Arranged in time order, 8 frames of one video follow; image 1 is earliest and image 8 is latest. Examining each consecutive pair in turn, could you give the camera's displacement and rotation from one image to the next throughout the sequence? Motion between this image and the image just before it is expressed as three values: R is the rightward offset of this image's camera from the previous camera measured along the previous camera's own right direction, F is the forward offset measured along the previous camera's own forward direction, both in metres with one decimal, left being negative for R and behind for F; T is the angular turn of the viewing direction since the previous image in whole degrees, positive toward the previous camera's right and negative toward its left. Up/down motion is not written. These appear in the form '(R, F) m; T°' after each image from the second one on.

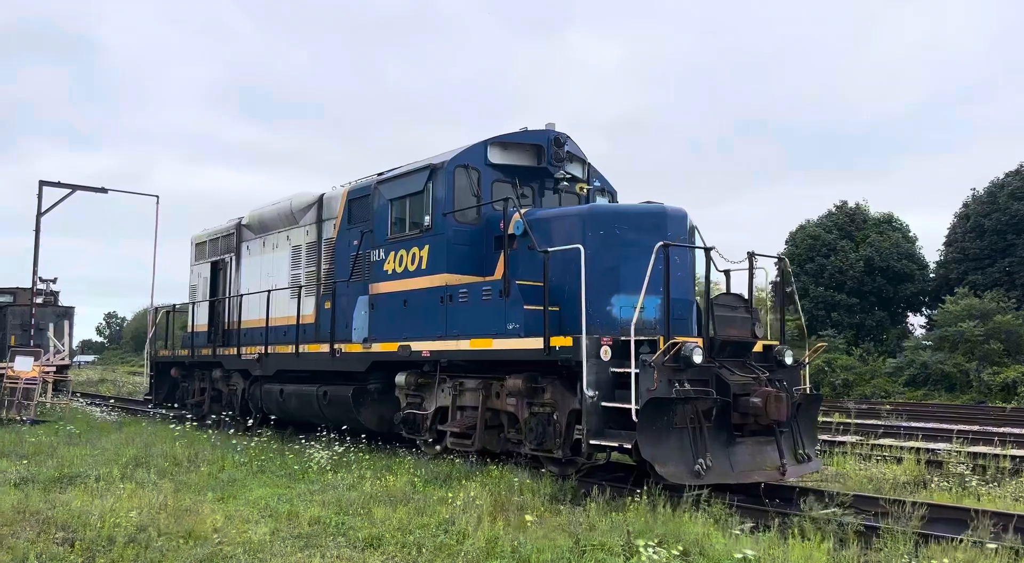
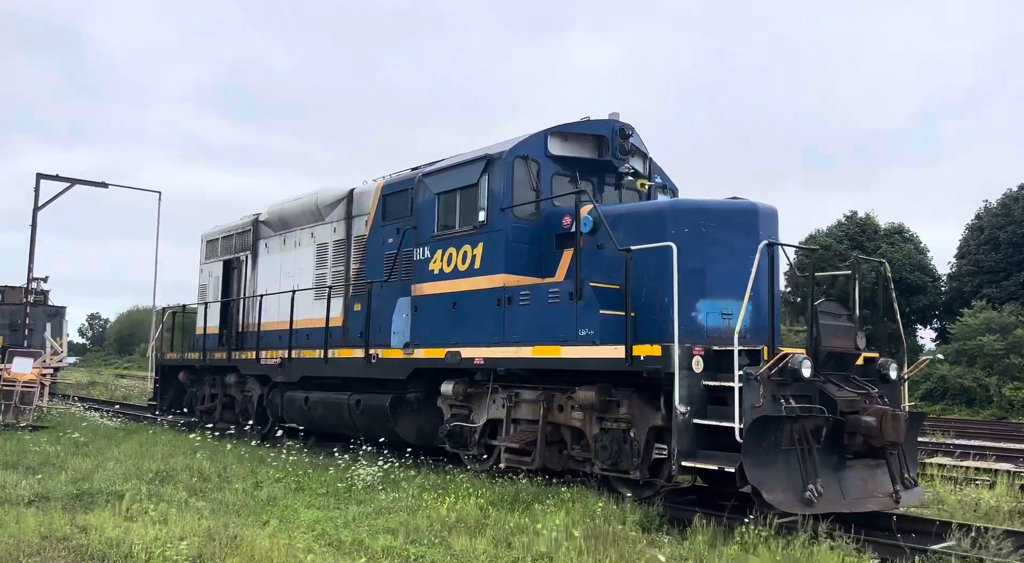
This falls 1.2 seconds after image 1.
(-0.7, +0.8) m; +1°
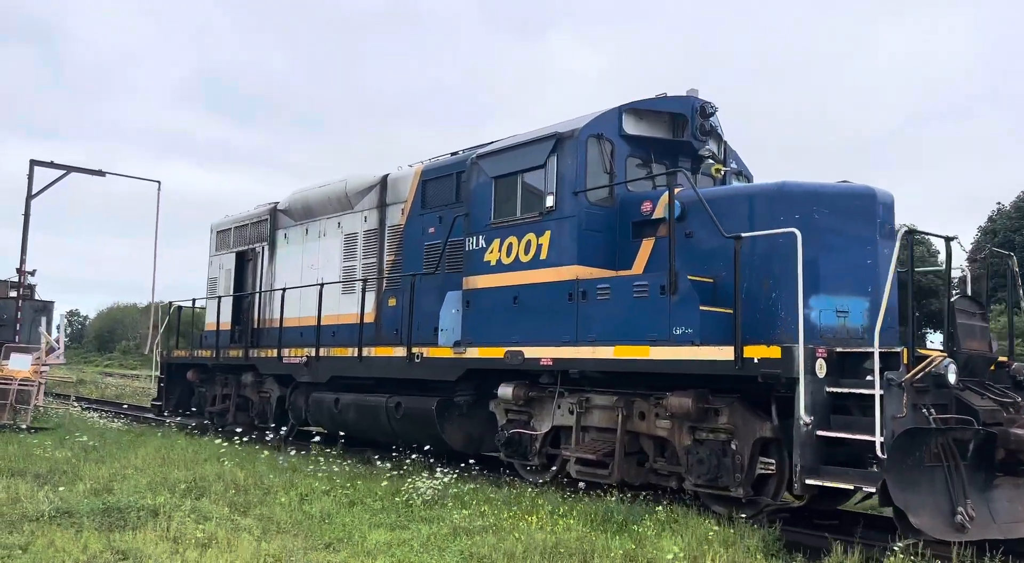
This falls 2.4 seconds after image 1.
(-0.7, +0.8) m; +1°
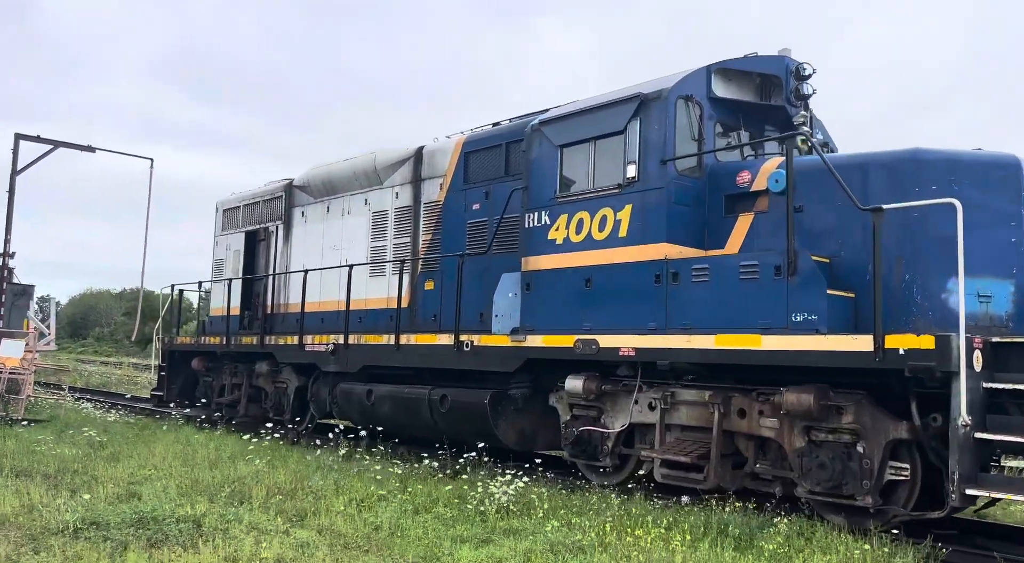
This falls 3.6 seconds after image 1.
(-0.8, +0.8) m; +1°
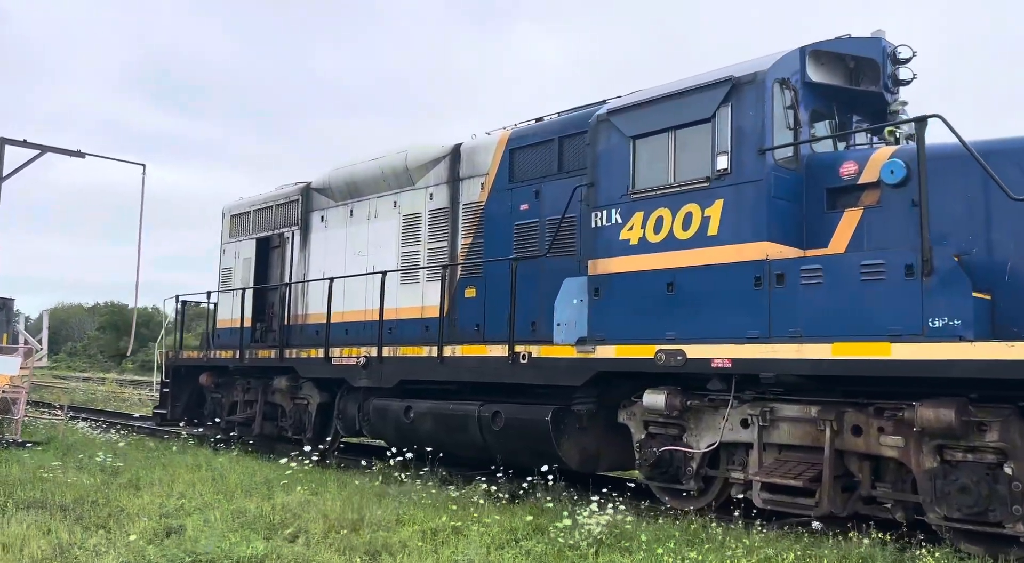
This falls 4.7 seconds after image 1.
(-0.7, +0.7) m; +1°
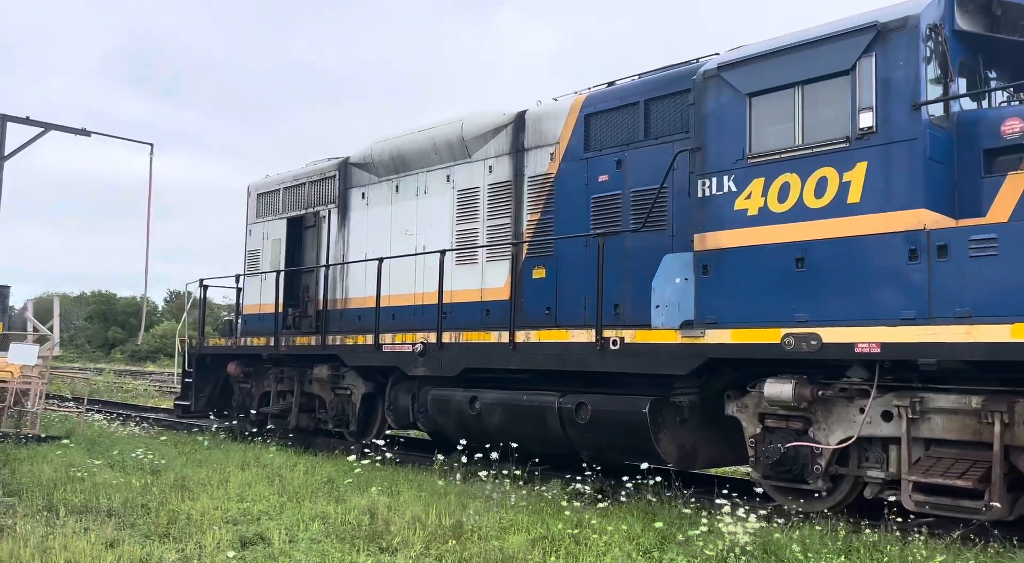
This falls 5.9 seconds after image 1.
(-0.8, +0.7) m; +1°
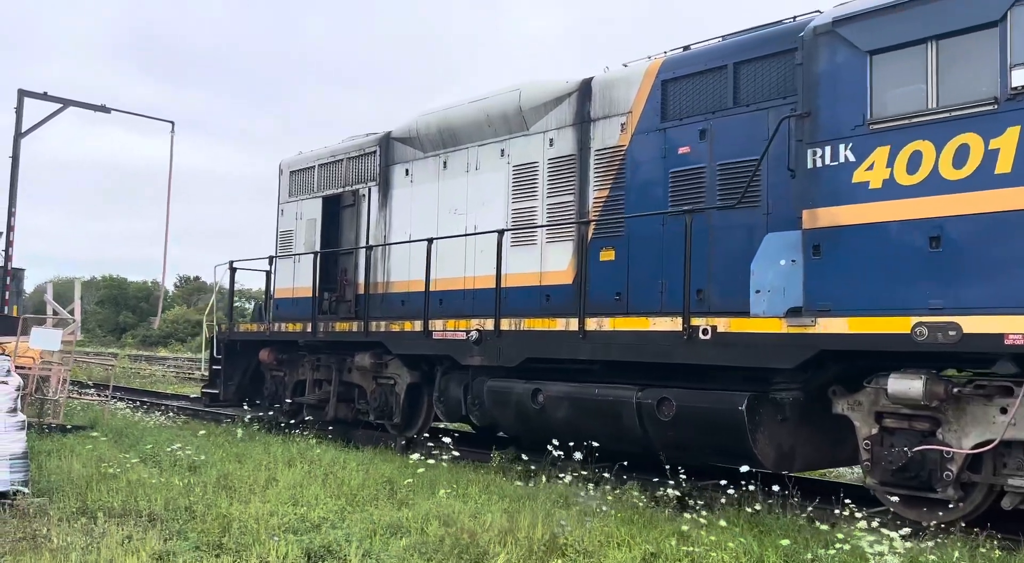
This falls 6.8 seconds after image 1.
(-0.5, +0.7) m; -1°
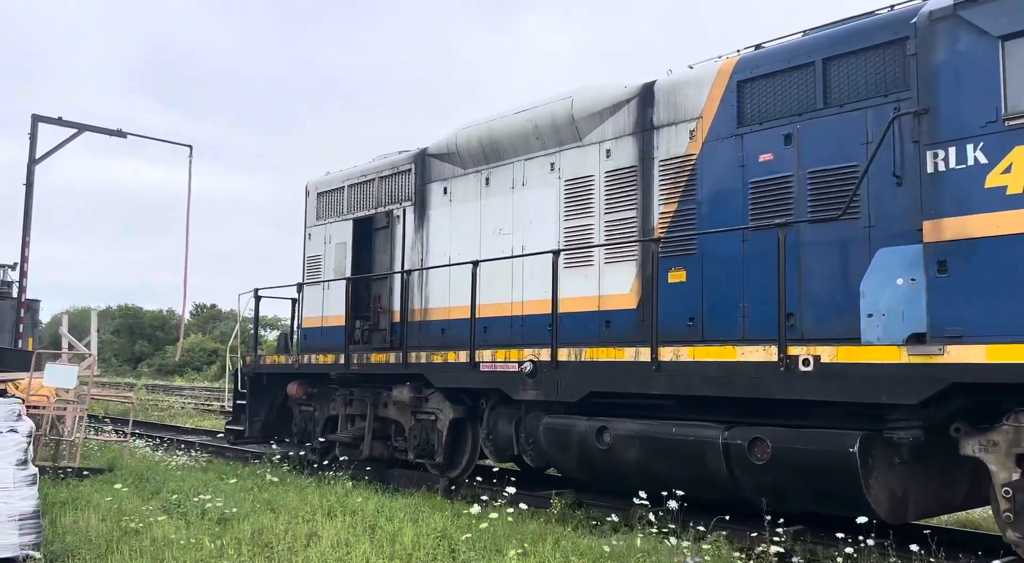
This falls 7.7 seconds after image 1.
(-0.3, +0.7) m; -1°
